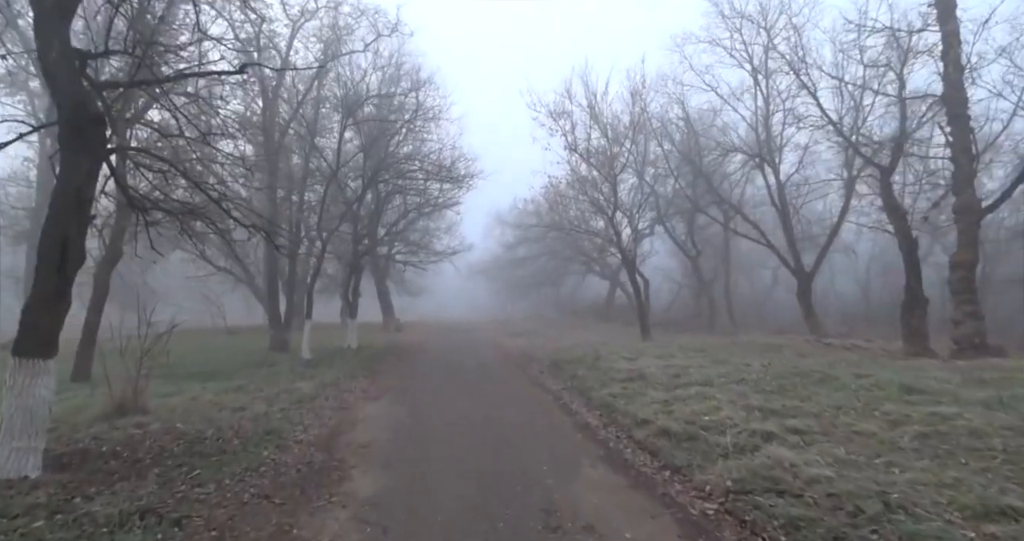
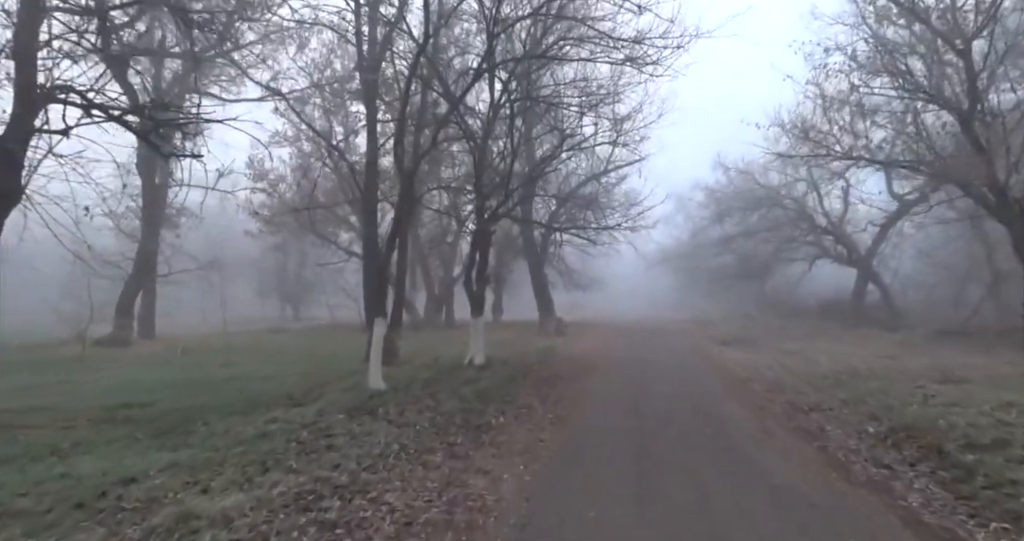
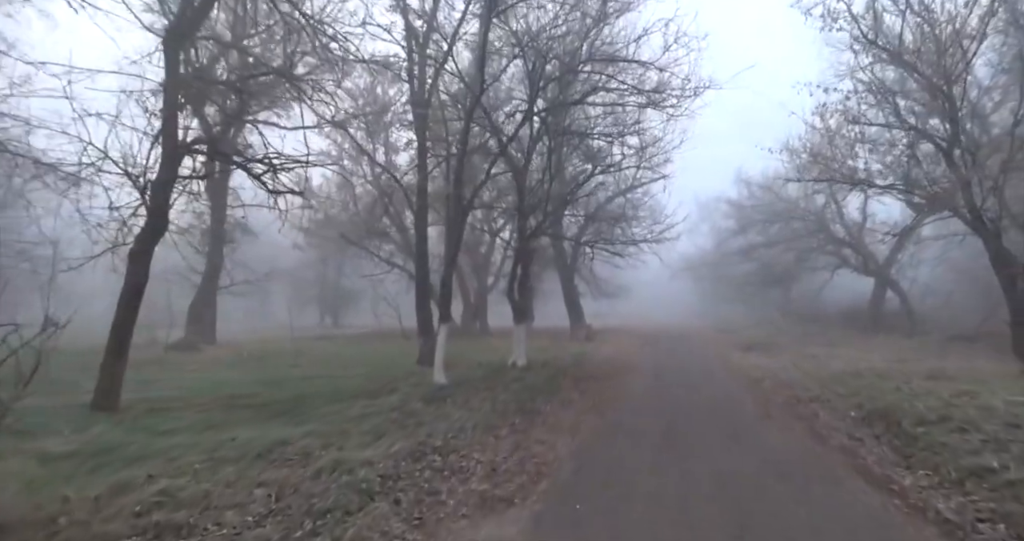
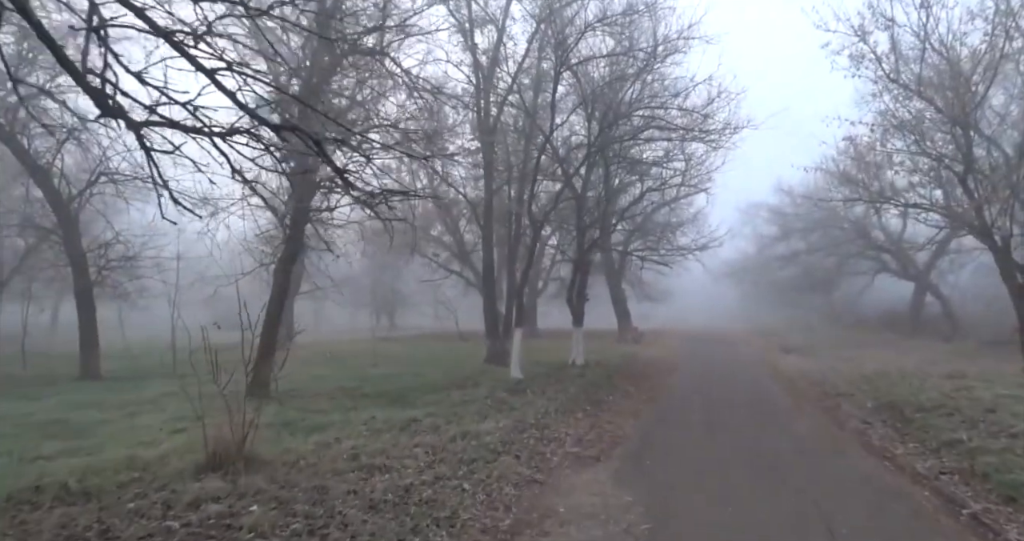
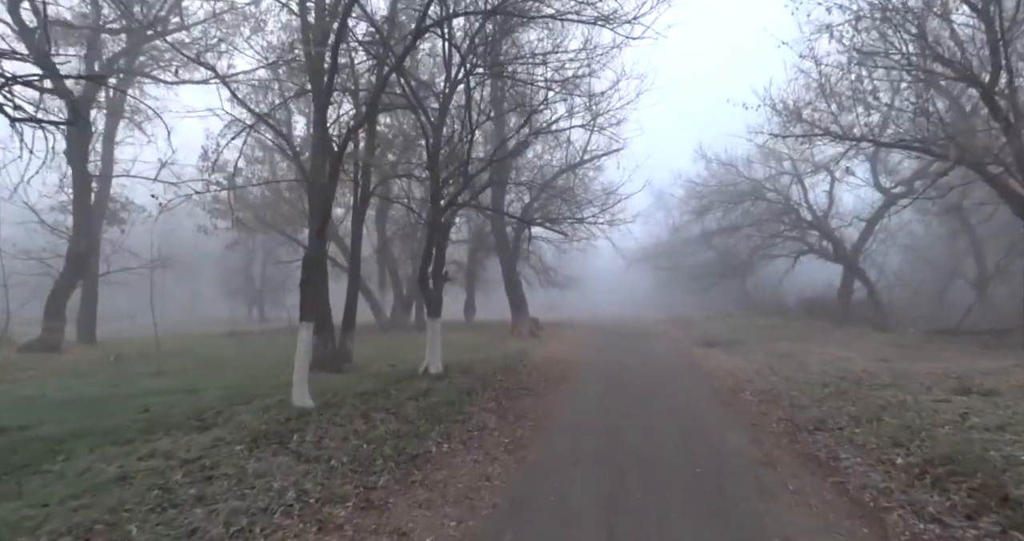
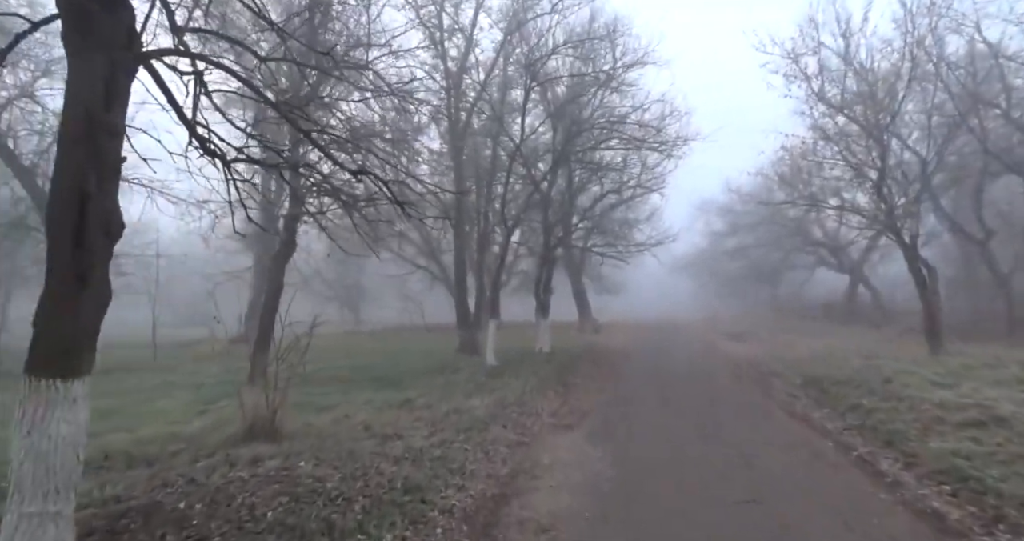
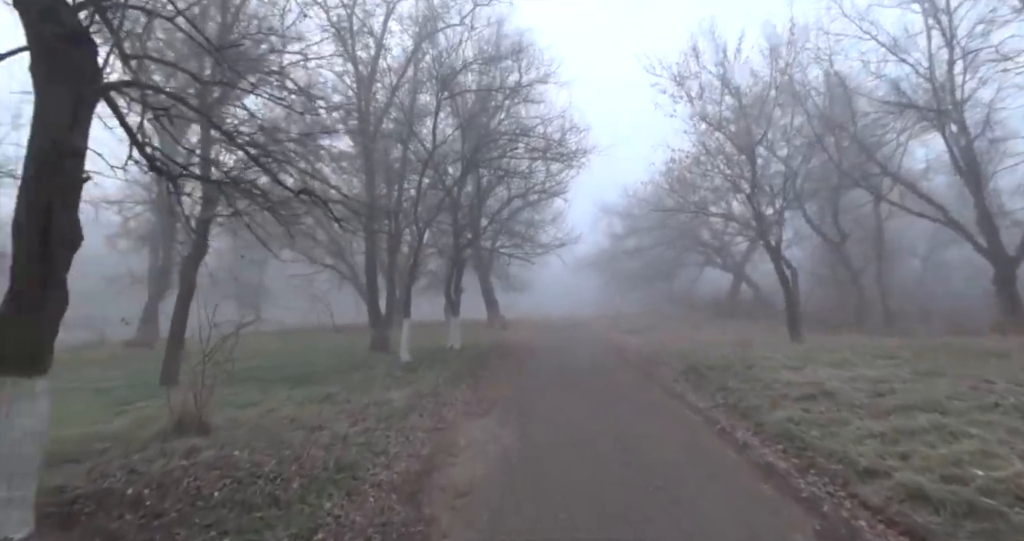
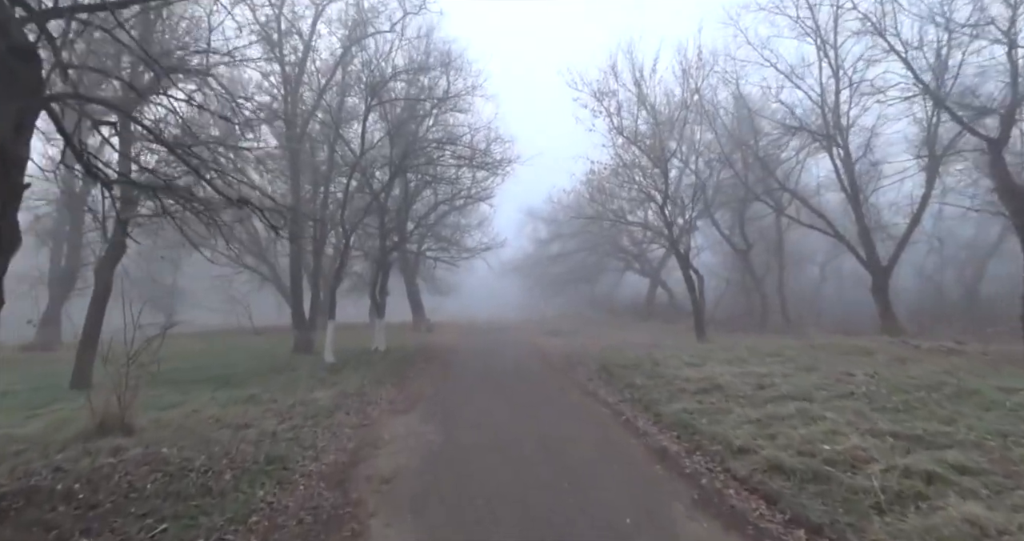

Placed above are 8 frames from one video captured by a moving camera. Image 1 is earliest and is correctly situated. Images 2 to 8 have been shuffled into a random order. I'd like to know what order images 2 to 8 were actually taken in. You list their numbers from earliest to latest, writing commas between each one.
8, 7, 6, 4, 3, 2, 5
